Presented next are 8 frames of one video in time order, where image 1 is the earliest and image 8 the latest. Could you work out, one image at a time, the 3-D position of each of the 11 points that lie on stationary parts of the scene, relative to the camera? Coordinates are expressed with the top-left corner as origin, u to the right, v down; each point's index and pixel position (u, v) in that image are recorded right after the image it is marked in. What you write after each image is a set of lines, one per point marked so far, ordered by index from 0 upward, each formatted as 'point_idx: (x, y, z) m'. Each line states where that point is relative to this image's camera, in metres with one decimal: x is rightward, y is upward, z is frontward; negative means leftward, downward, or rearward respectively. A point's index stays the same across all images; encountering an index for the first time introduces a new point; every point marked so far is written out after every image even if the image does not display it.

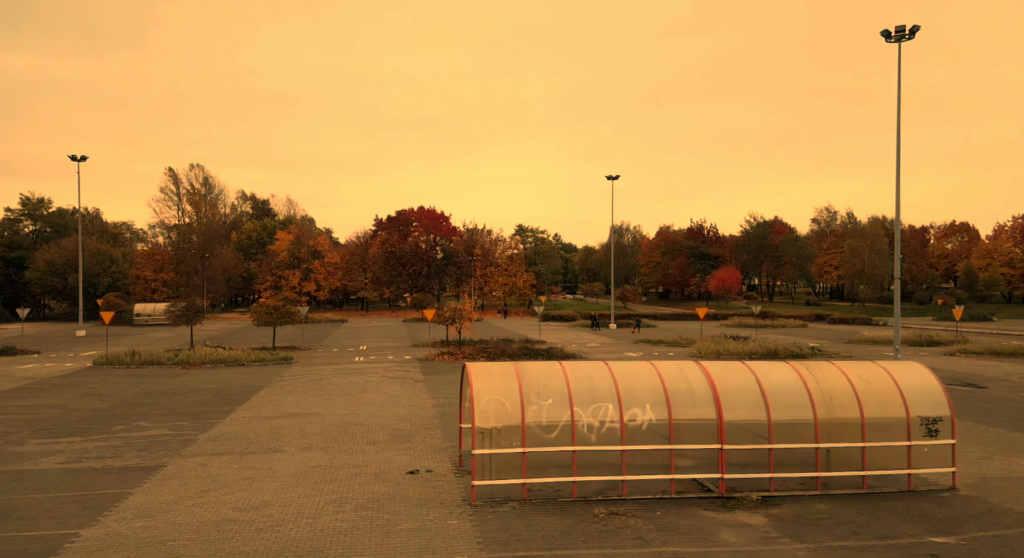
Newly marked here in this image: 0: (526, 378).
0: (+0.4, -1.4, +9.8) m
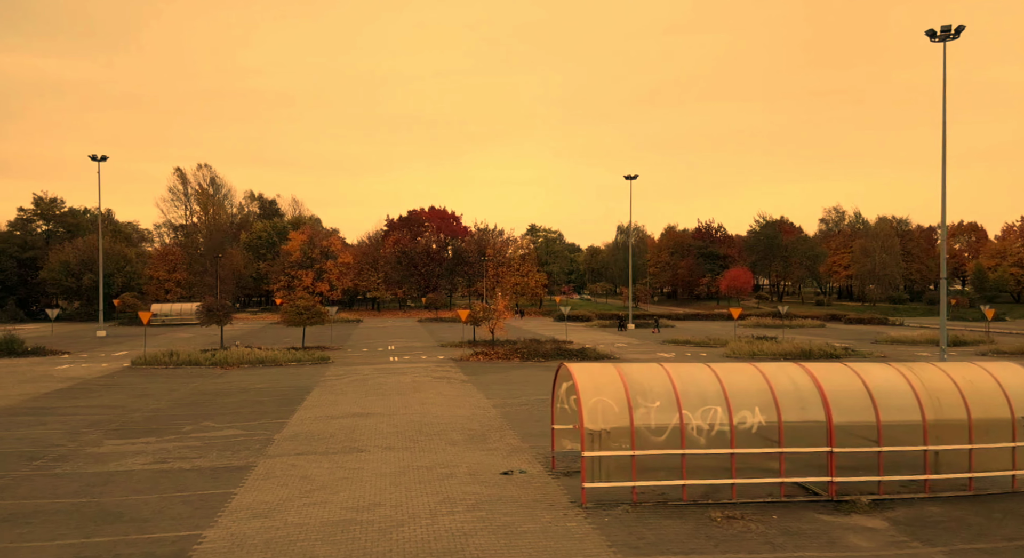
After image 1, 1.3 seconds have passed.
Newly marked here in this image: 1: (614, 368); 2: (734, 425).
0: (+1.9, -1.4, +9.7) m
1: (+1.7, -1.3, +10.0) m
2: (+3.3, -2.0, +9.5) m
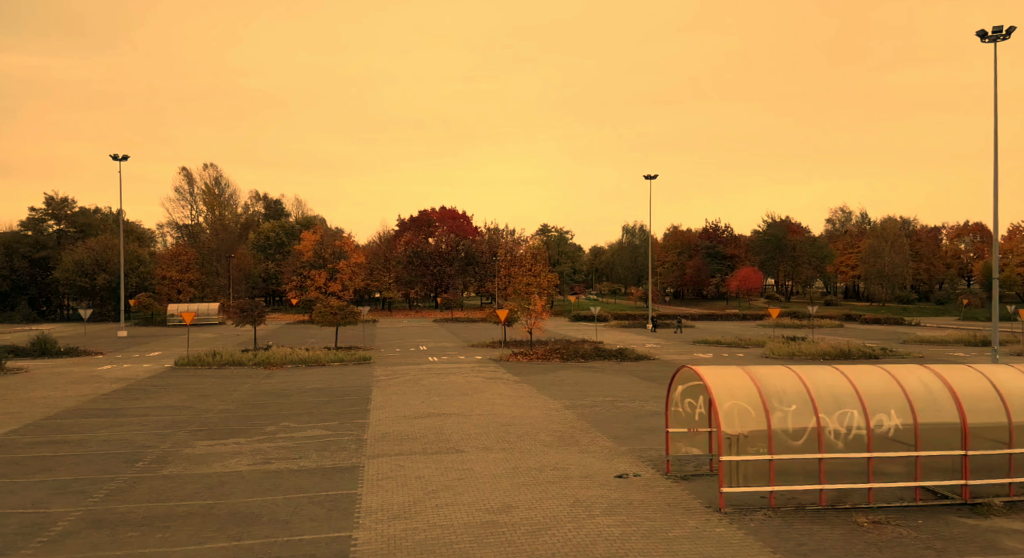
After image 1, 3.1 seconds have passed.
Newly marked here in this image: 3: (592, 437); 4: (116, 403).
0: (+3.7, -1.5, +9.7) m
1: (+3.5, -1.3, +10.0) m
2: (+5.1, -2.0, +9.5) m
3: (+1.6, -3.1, +13.5) m
4: (-10.9, -3.4, +19.0) m
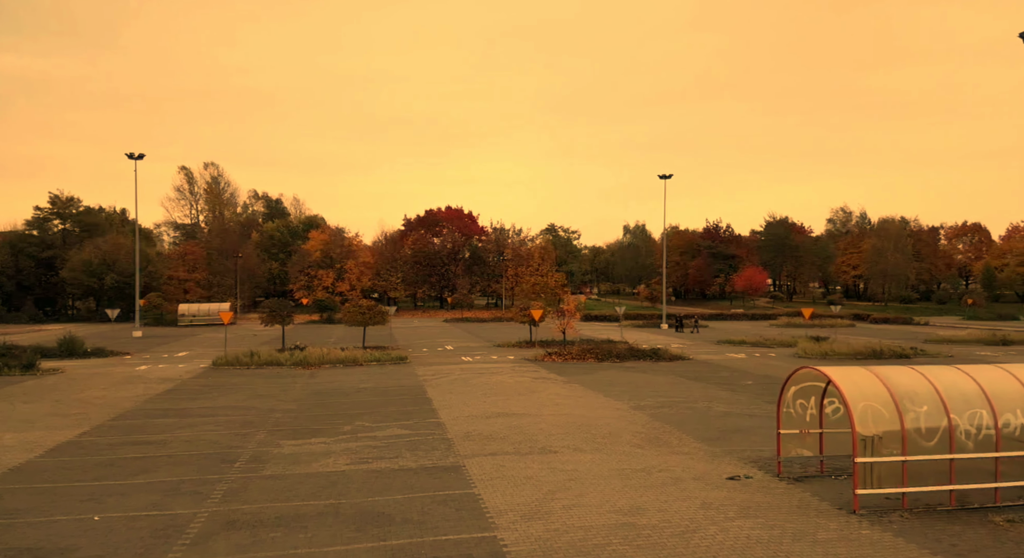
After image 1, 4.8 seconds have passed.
0: (+5.4, -1.5, +9.7) m
1: (+5.2, -1.3, +10.0) m
2: (+6.8, -2.0, +9.6) m
3: (+3.3, -3.1, +13.5) m
4: (-9.2, -3.4, +18.9) m
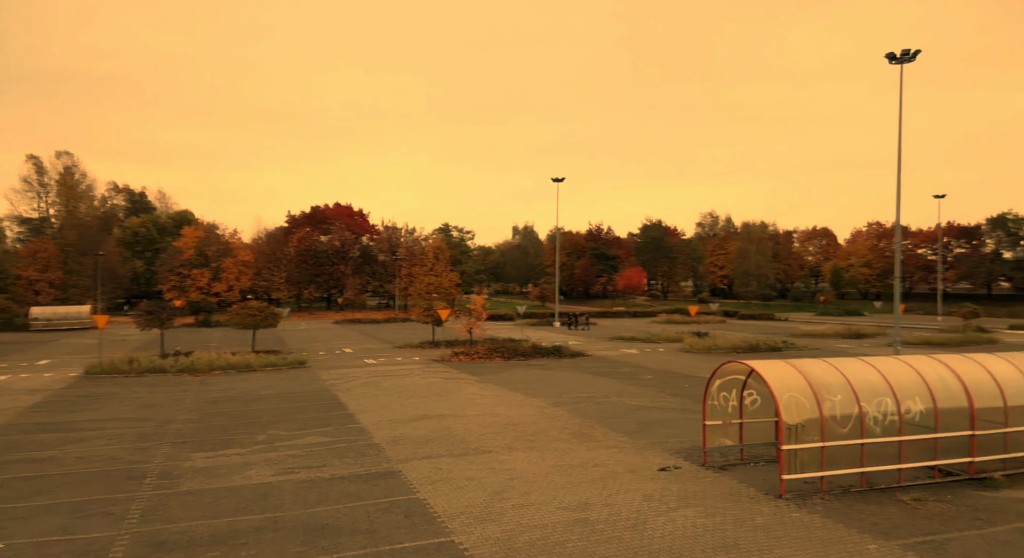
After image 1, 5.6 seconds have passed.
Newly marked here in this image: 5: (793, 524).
0: (+4.5, -1.5, +10.5) m
1: (+4.3, -1.3, +10.8) m
2: (+5.9, -2.0, +10.6) m
3: (+1.8, -3.1, +13.8) m
4: (-11.4, -3.4, +17.2) m
5: (+3.6, -3.1, +8.8) m
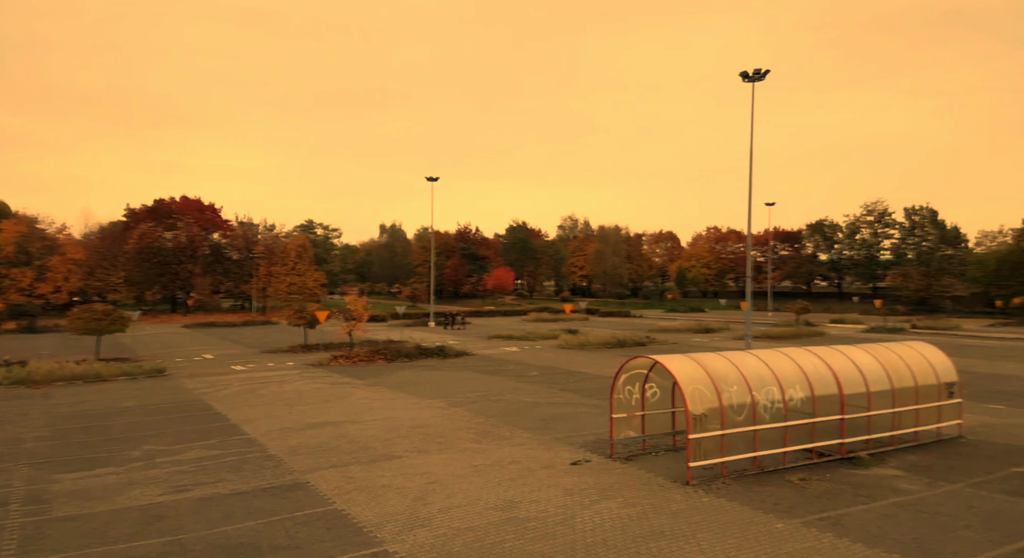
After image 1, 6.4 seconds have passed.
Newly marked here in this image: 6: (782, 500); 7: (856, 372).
0: (+3.2, -1.5, +11.2) m
1: (+3.0, -1.3, +11.4) m
2: (+4.6, -2.0, +11.5) m
3: (-0.1, -3.1, +13.9) m
4: (-13.7, -3.4, +14.6) m
5: (+2.6, -3.1, +9.3) m
6: (+3.8, -3.1, +9.8) m
7: (+6.6, -1.7, +13.0) m
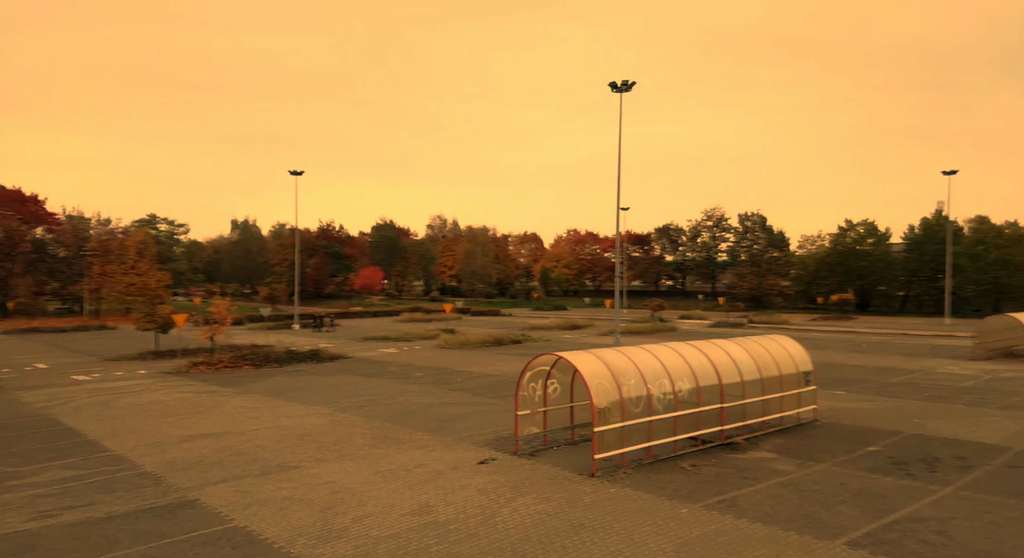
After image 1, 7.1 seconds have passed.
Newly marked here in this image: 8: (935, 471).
0: (+1.7, -1.4, +11.6) m
1: (+1.4, -1.3, +11.8) m
2: (+3.0, -2.0, +12.2) m
3: (-2.1, -3.1, +13.7) m
4: (-15.6, -3.4, +11.8) m
5: (+1.4, -3.1, +9.7) m
6: (+2.5, -3.1, +10.4) m
7: (+4.6, -1.7, +14.1) m
8: (+7.4, -3.3, +12.1) m
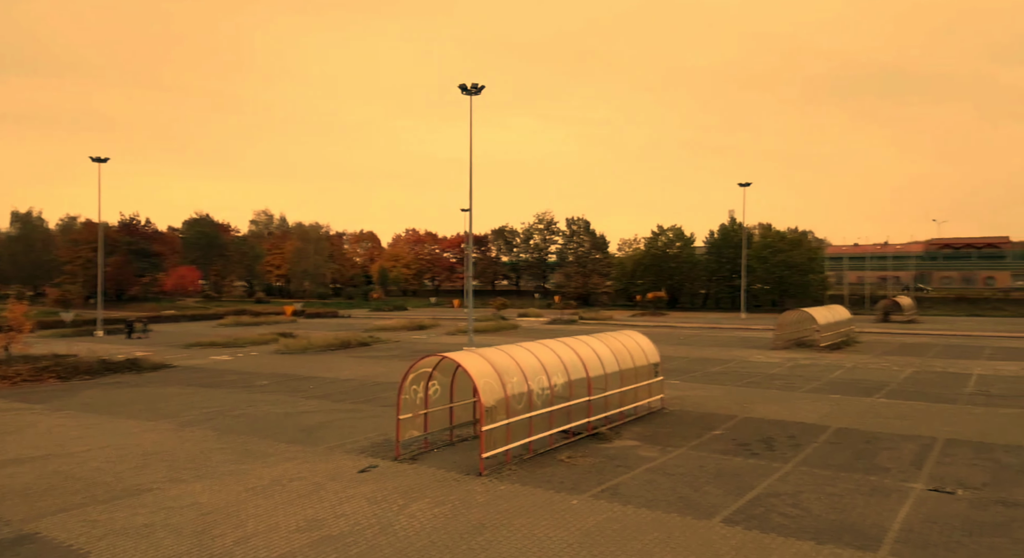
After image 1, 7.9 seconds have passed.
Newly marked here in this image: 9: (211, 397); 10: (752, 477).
0: (-0.3, -1.5, +11.8) m
1: (-0.6, -1.3, +11.9) m
2: (+0.8, -2.0, +12.7) m
3: (-4.4, -3.1, +12.9) m
4: (-17.1, -3.5, +7.9) m
5: (-0.1, -3.1, +9.8) m
6: (+0.8, -3.1, +10.8) m
7: (+2.0, -1.7, +14.9) m
8: (+5.1, -3.4, +13.6) m
9: (-8.4, -3.3, +19.7) m
10: (+3.9, -3.2, +11.2) m
